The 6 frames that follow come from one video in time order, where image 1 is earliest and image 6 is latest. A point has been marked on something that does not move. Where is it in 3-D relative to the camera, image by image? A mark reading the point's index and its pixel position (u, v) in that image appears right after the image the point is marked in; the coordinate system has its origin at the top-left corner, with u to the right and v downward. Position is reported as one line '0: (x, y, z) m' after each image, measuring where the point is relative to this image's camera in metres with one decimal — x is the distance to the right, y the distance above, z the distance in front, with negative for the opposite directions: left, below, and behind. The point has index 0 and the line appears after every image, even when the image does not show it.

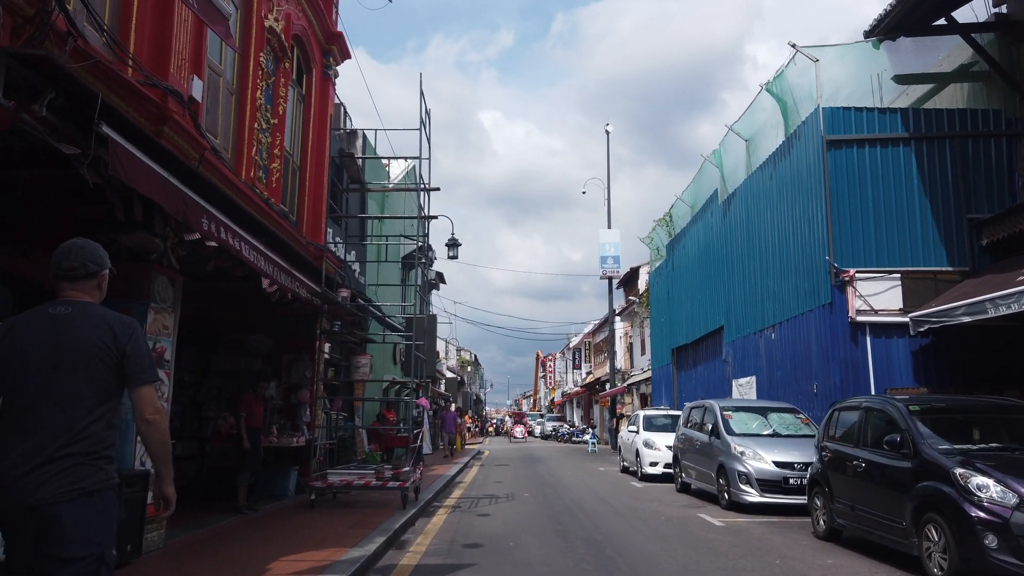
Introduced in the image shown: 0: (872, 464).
0: (+3.7, -1.8, +8.0) m
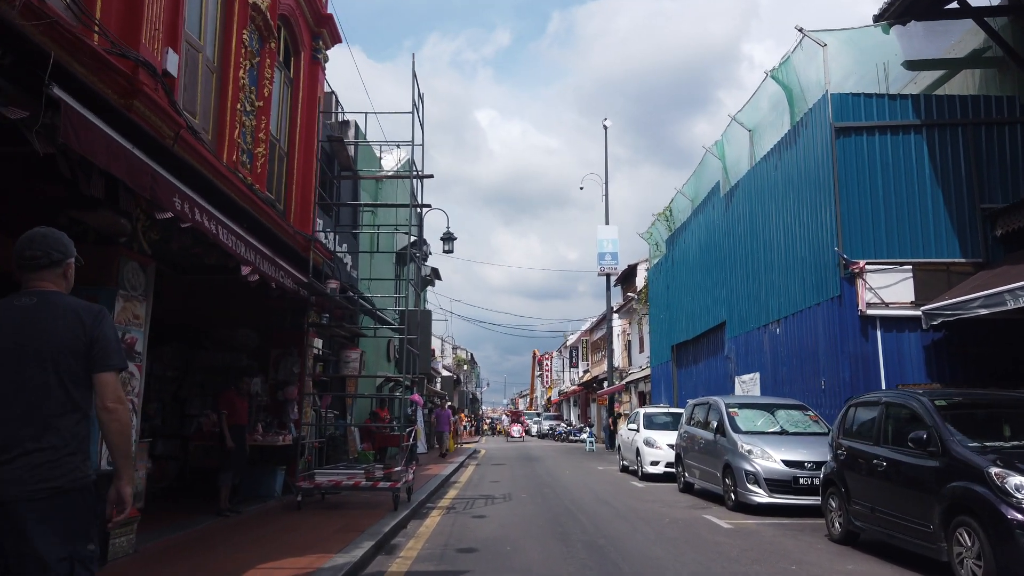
0: (+3.6, -1.7, +7.5) m
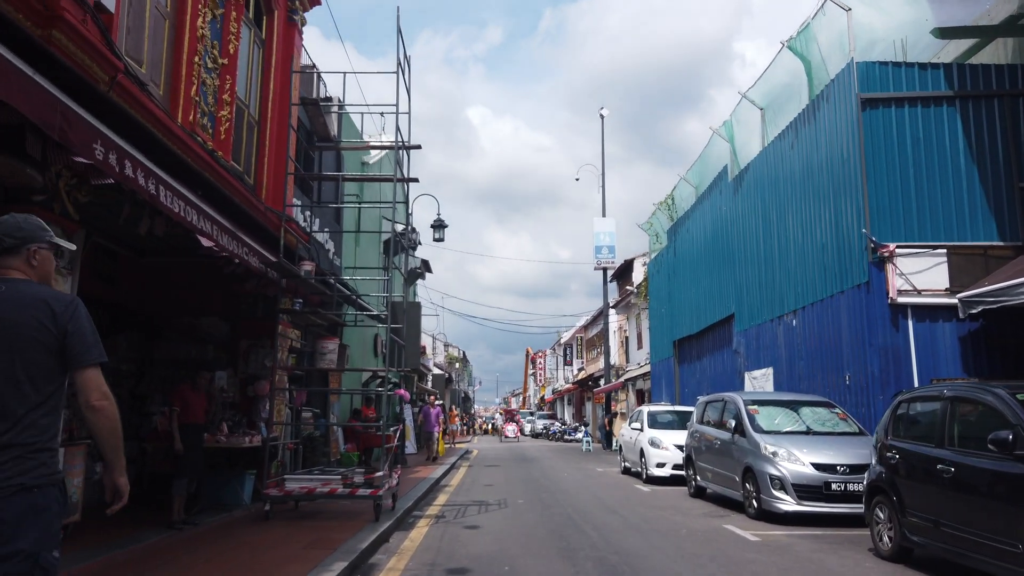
0: (+3.6, -1.4, +6.3) m
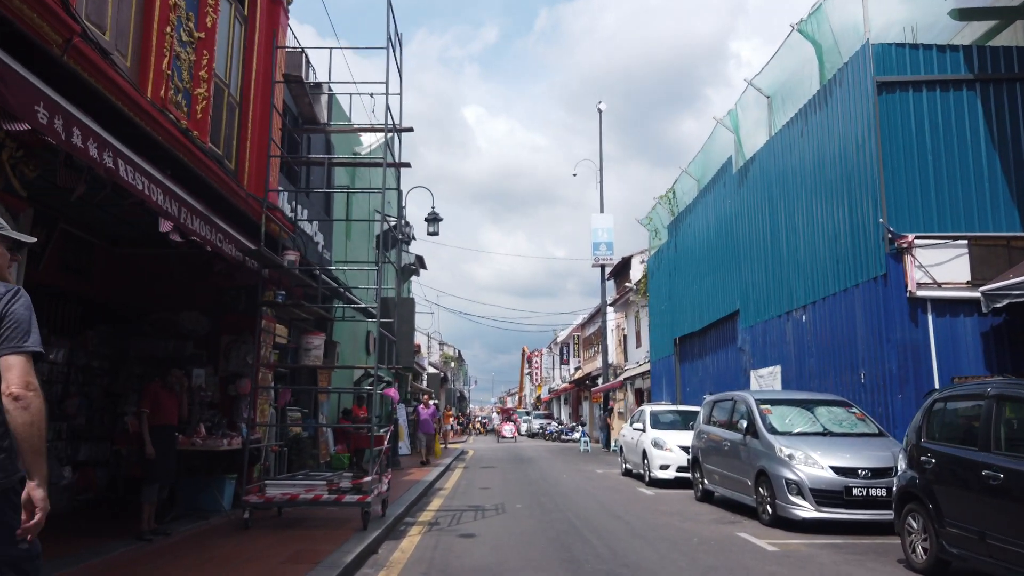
0: (+3.6, -1.3, +5.7) m
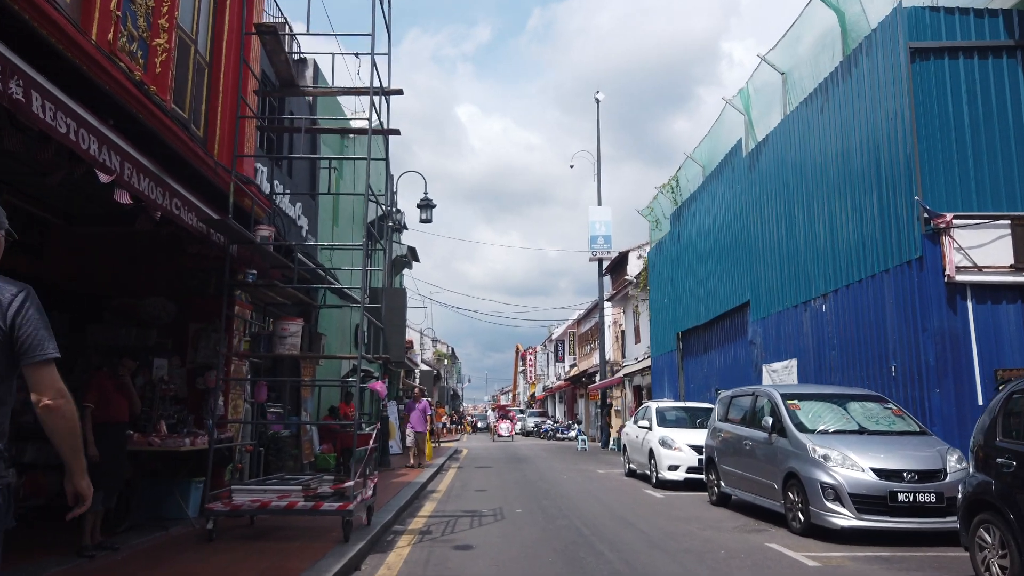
0: (+3.7, -1.1, +4.7) m
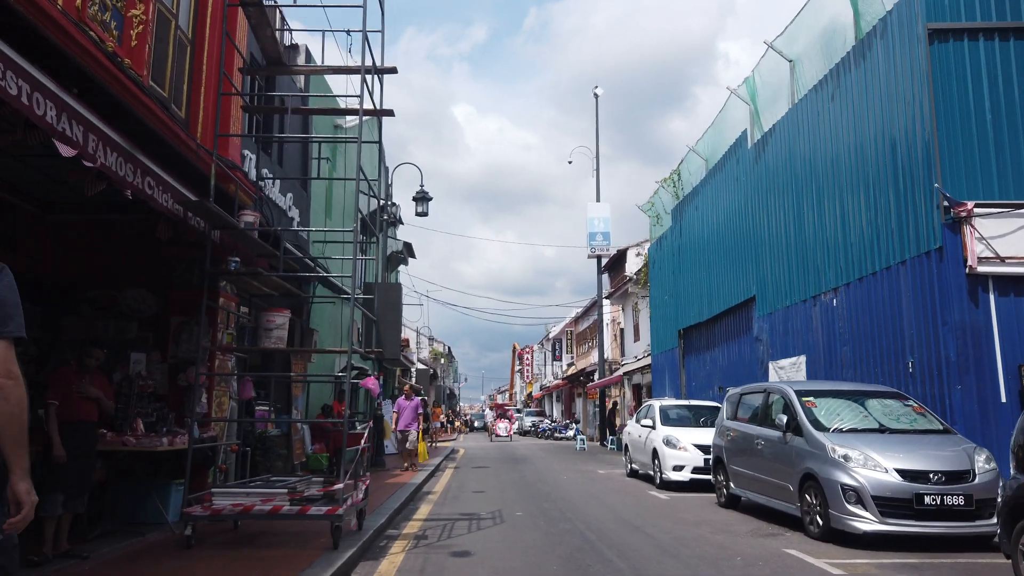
0: (+3.7, -1.0, +4.2) m
